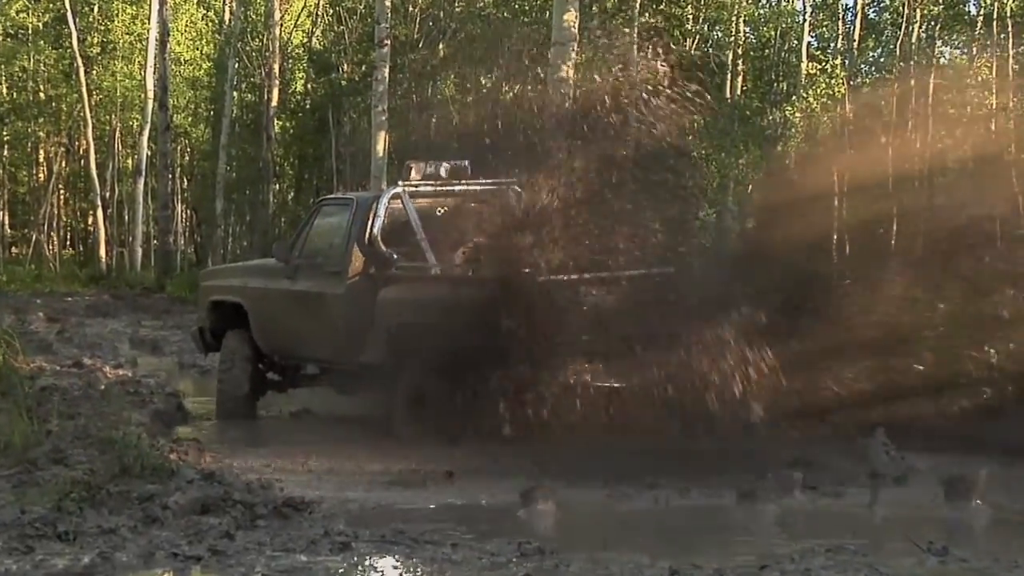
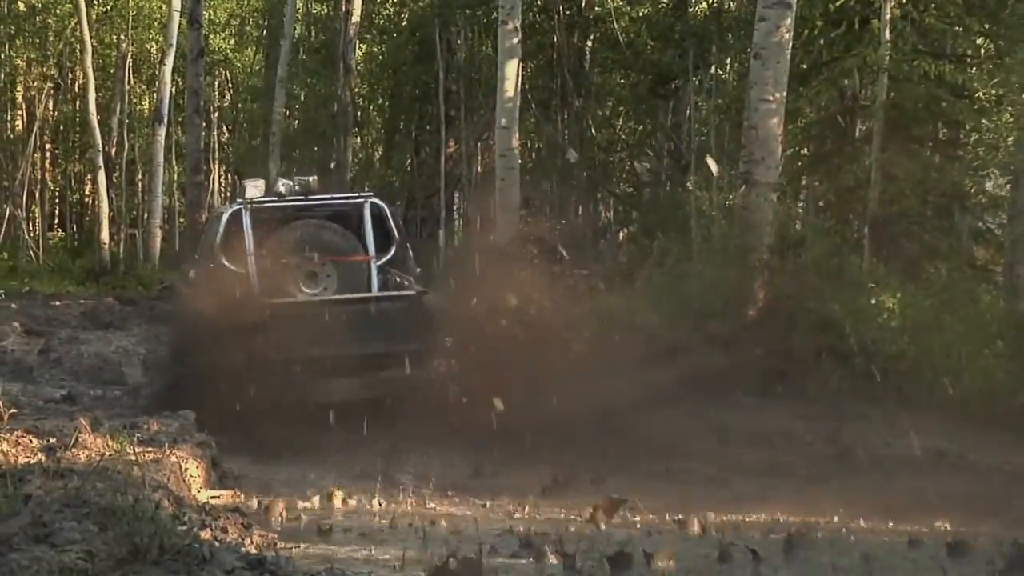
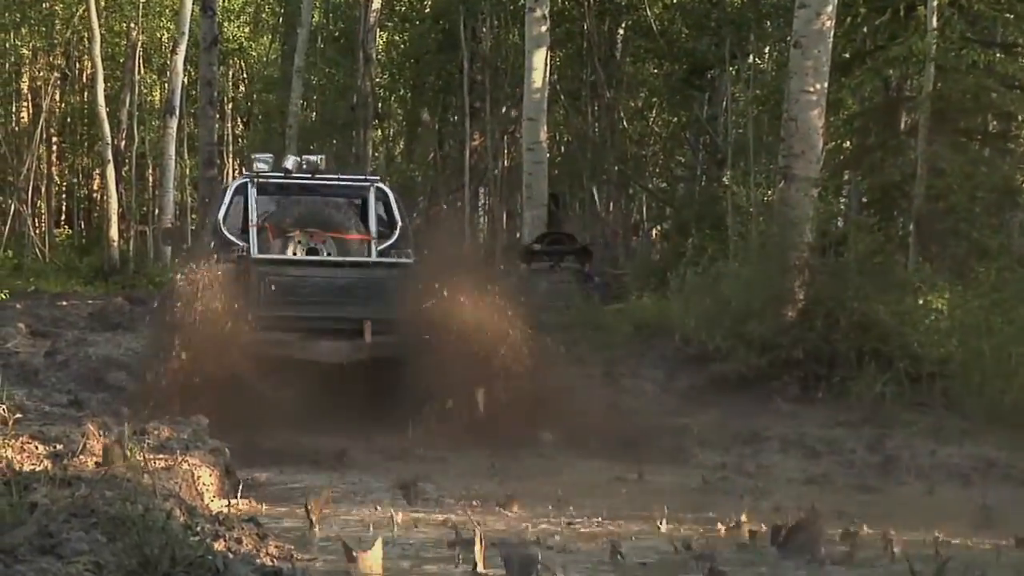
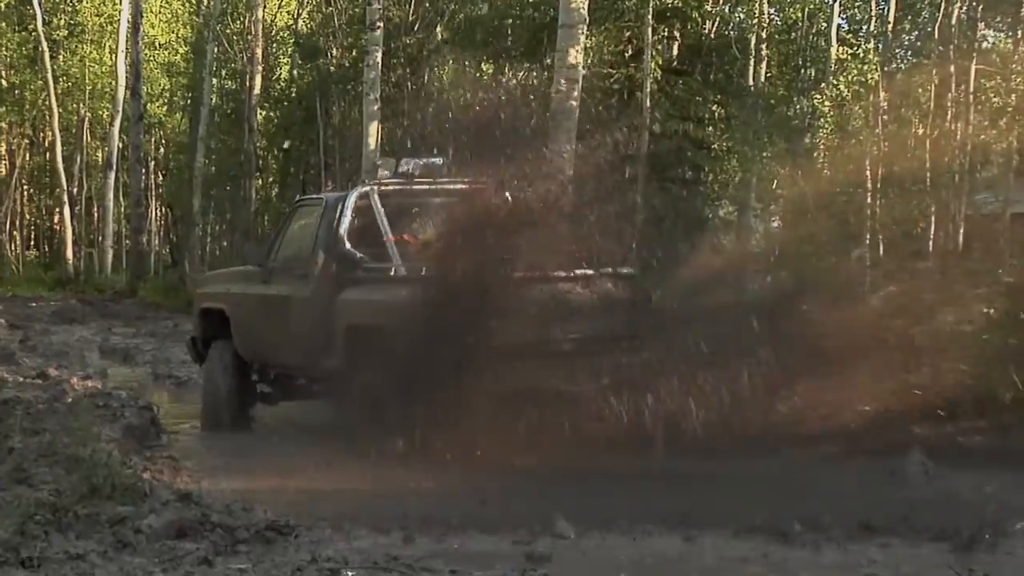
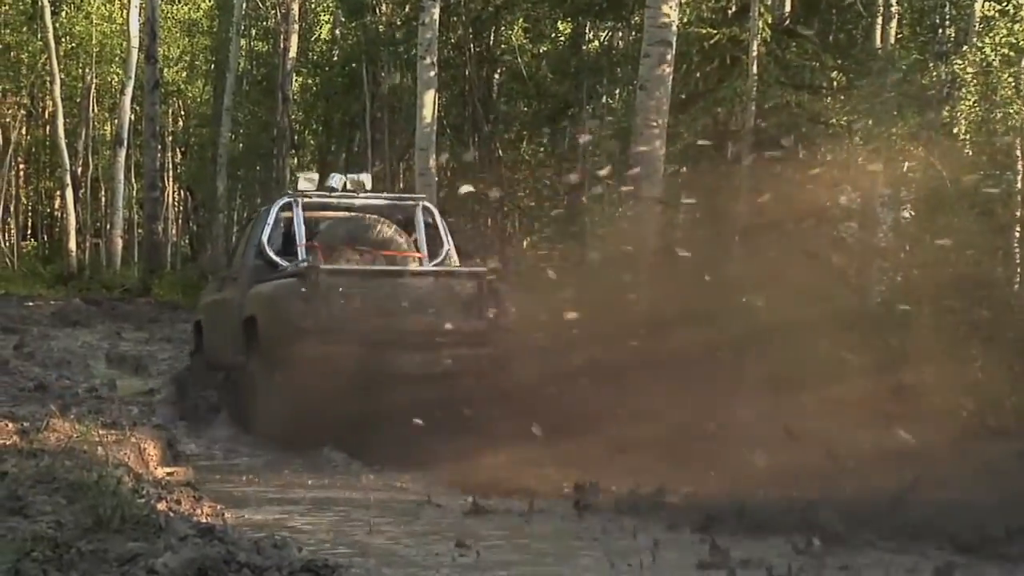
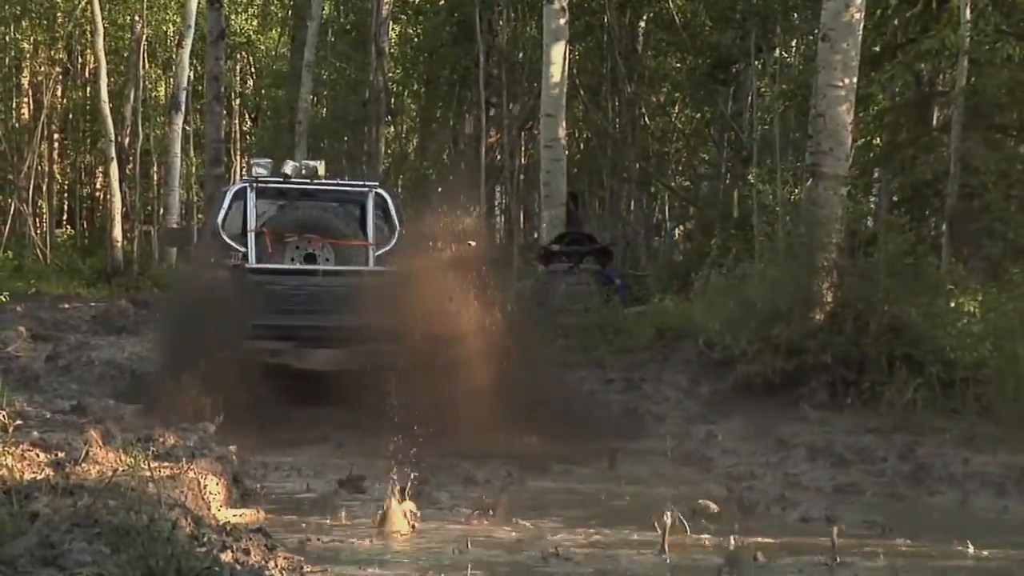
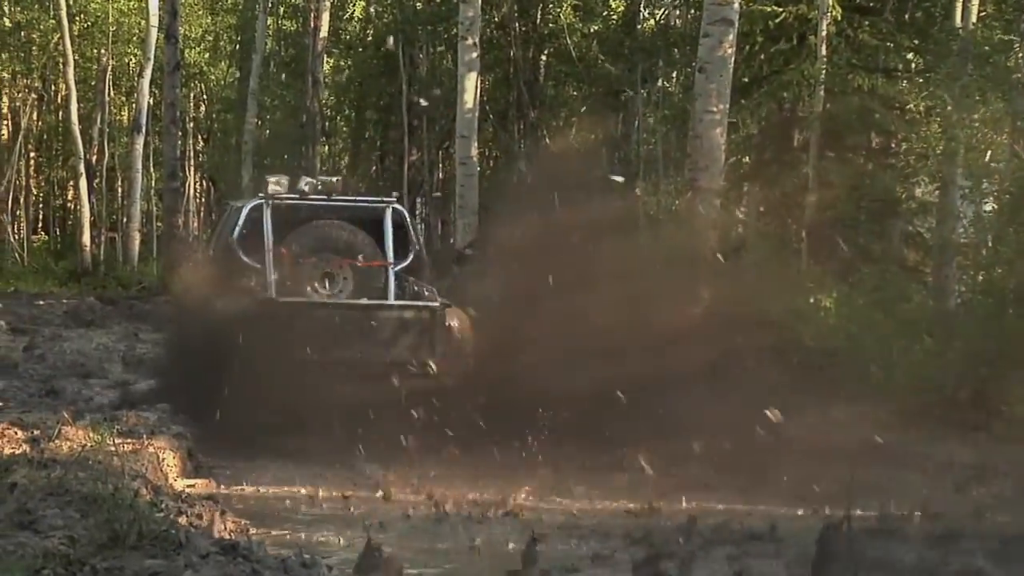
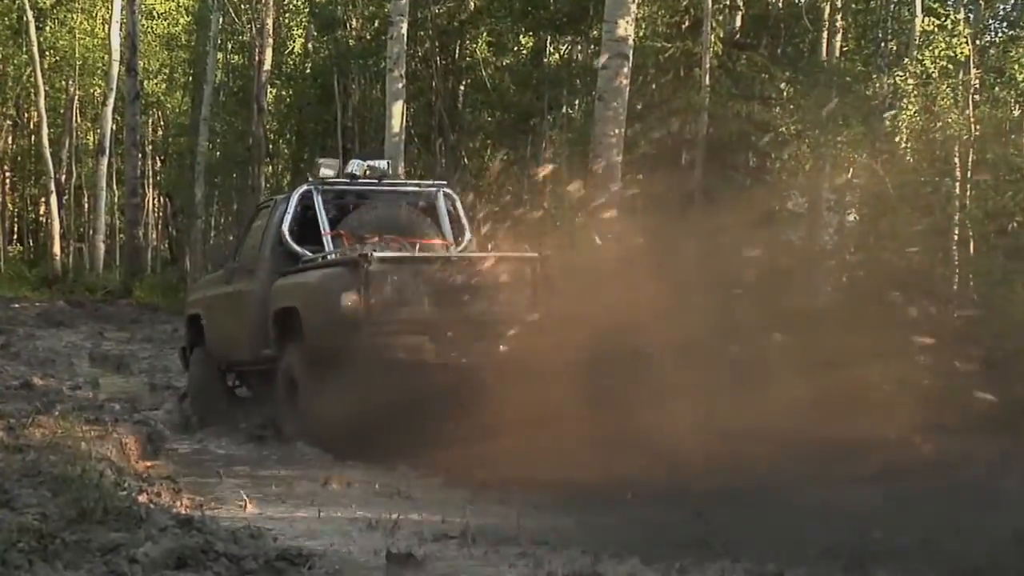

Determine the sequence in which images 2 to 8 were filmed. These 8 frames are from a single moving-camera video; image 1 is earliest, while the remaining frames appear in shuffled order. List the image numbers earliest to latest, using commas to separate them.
4, 8, 5, 7, 2, 3, 6
